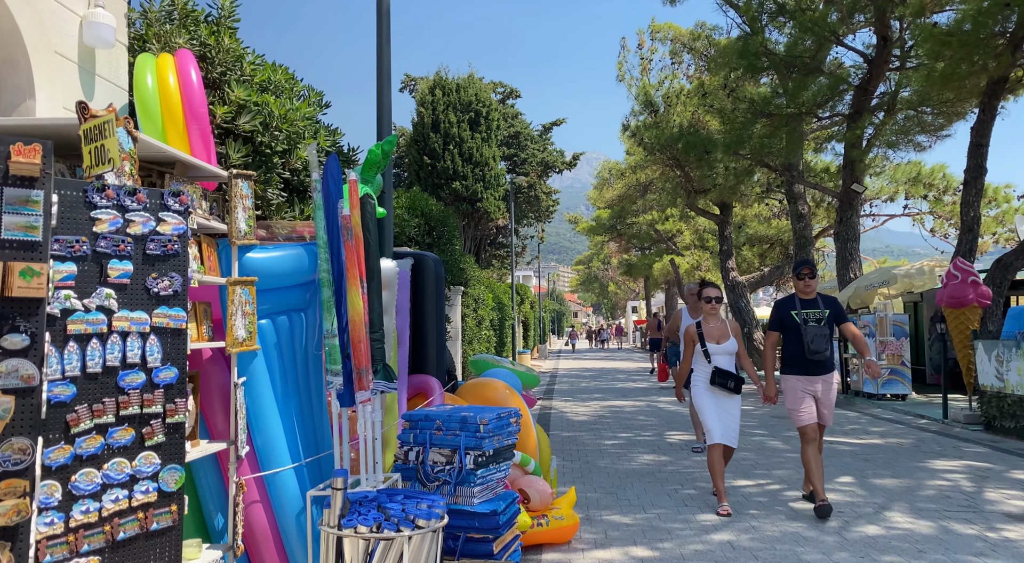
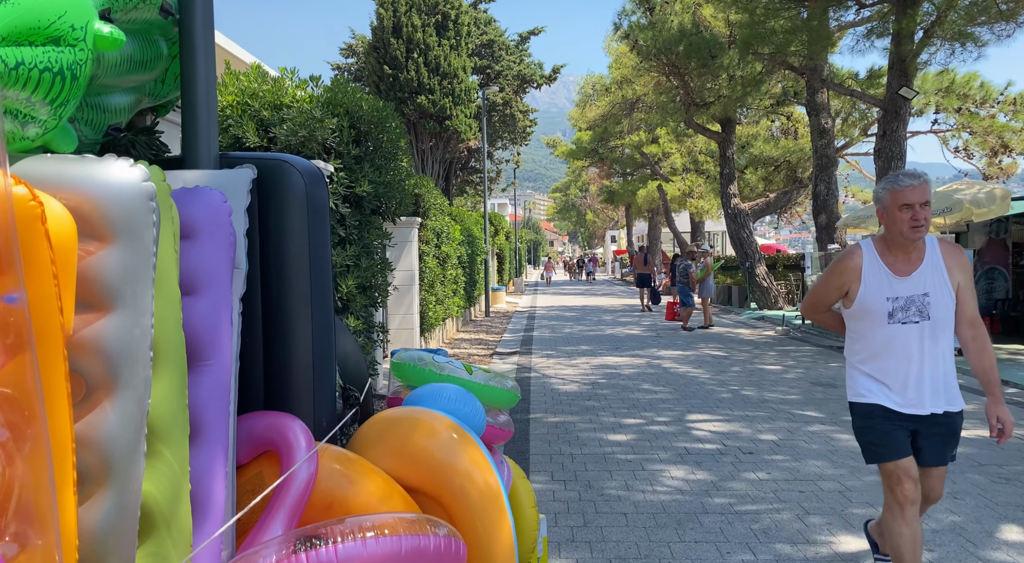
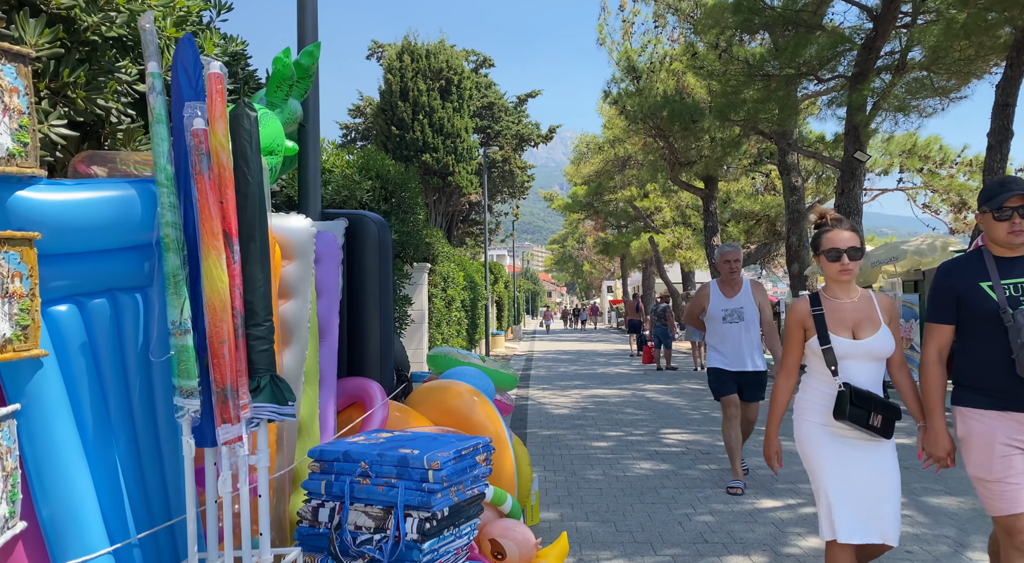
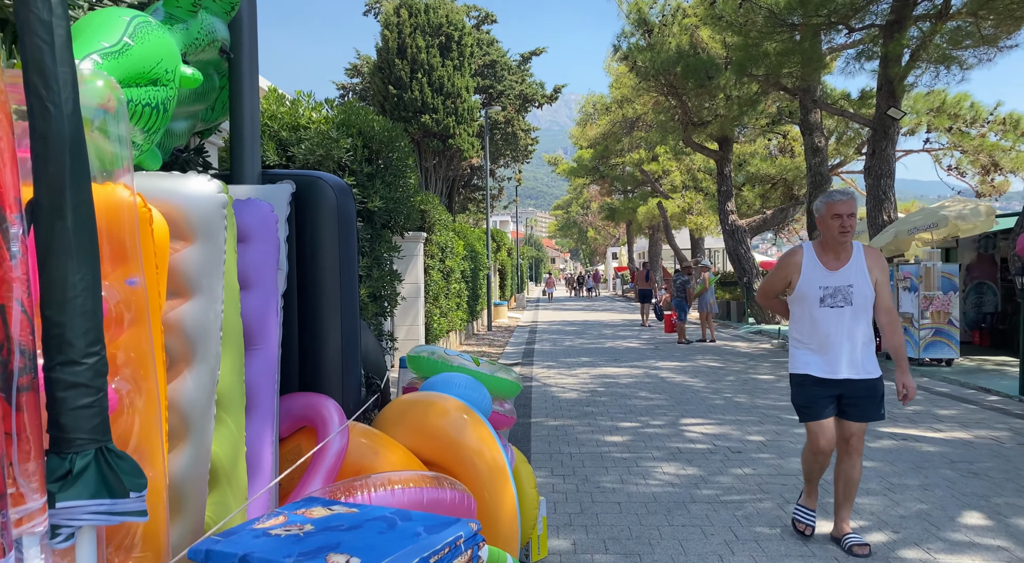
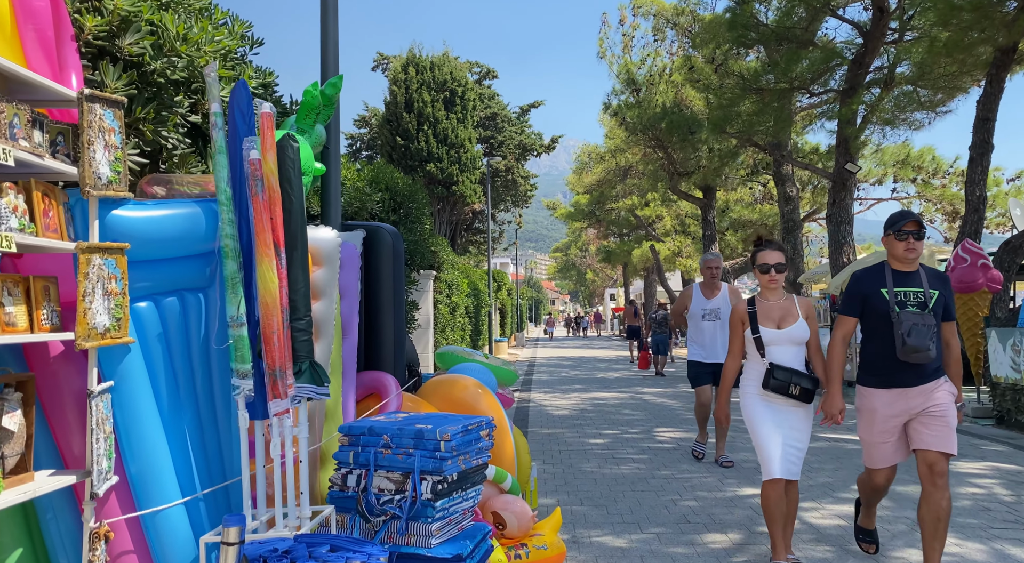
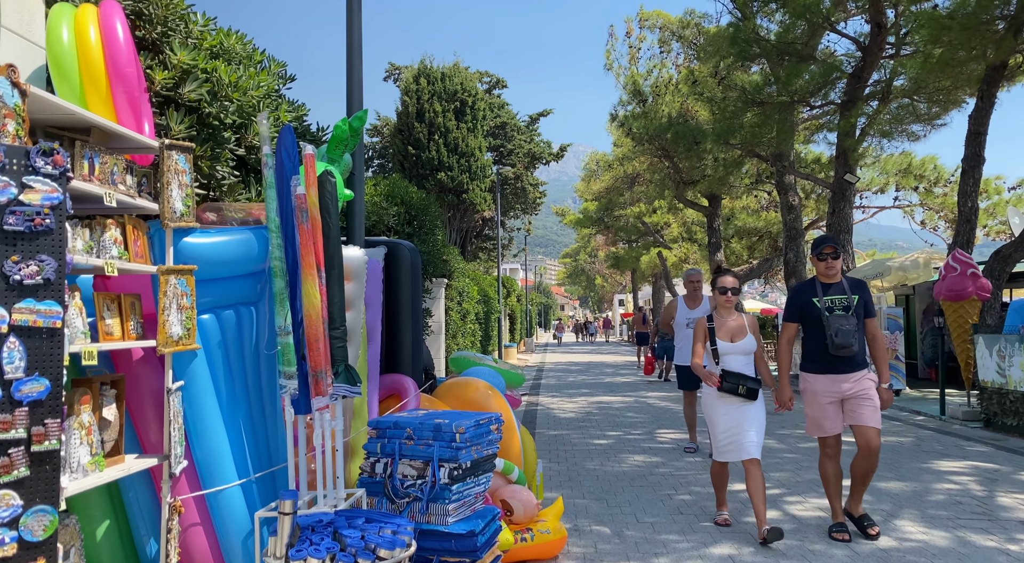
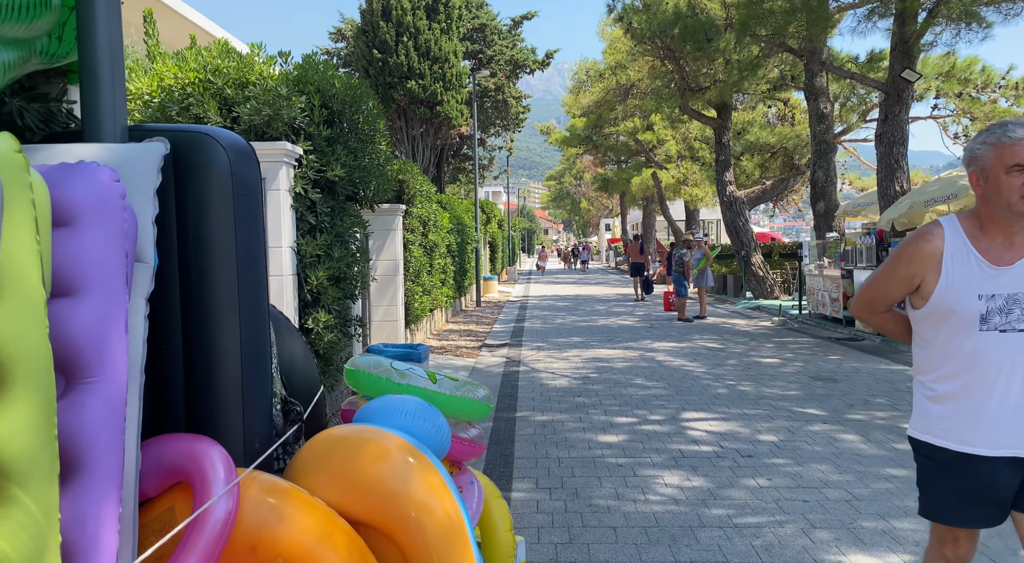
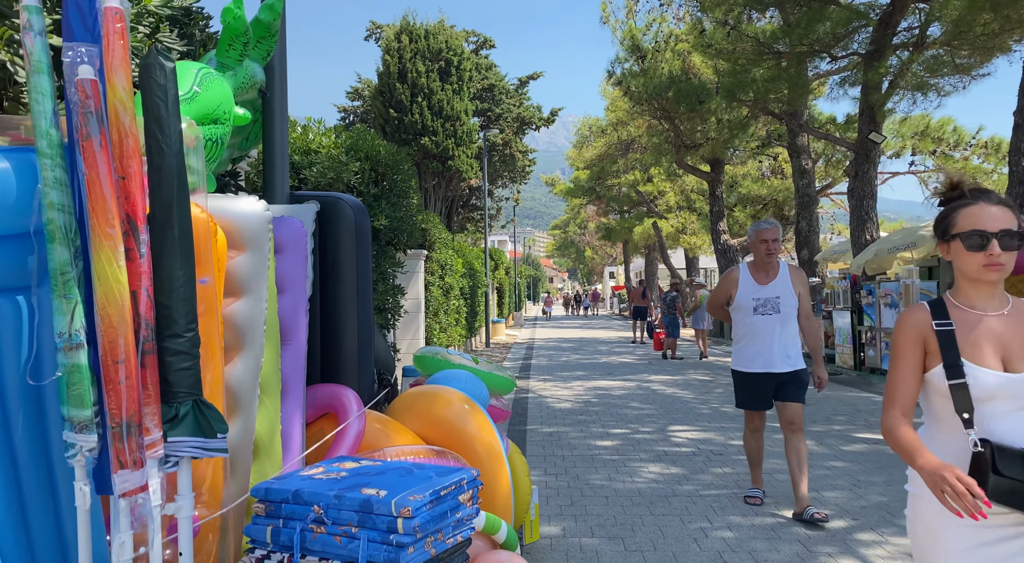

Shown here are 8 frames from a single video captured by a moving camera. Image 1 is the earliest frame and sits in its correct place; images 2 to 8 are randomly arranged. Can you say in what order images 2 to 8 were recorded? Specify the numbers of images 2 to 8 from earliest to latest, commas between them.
6, 5, 3, 8, 4, 2, 7
